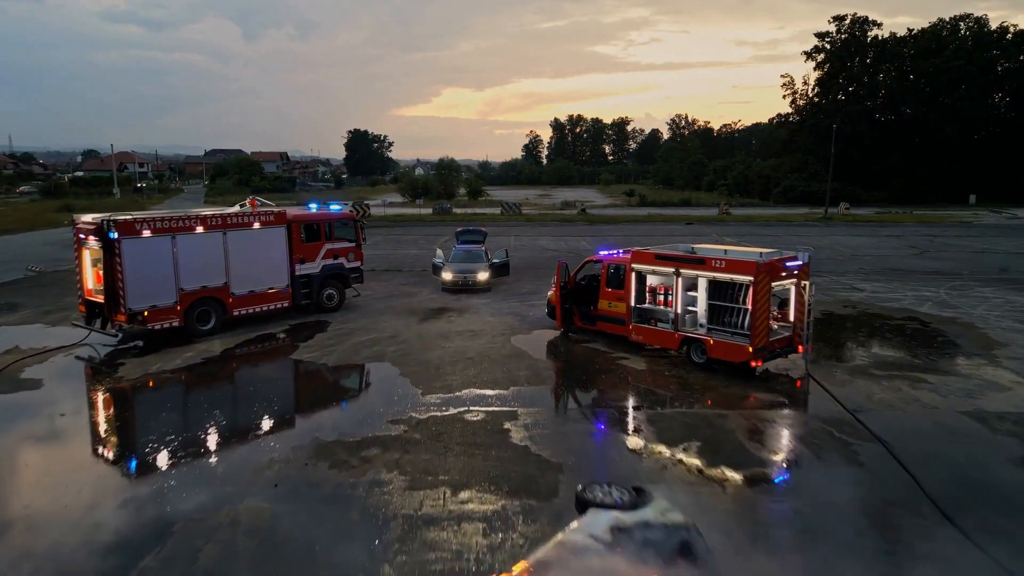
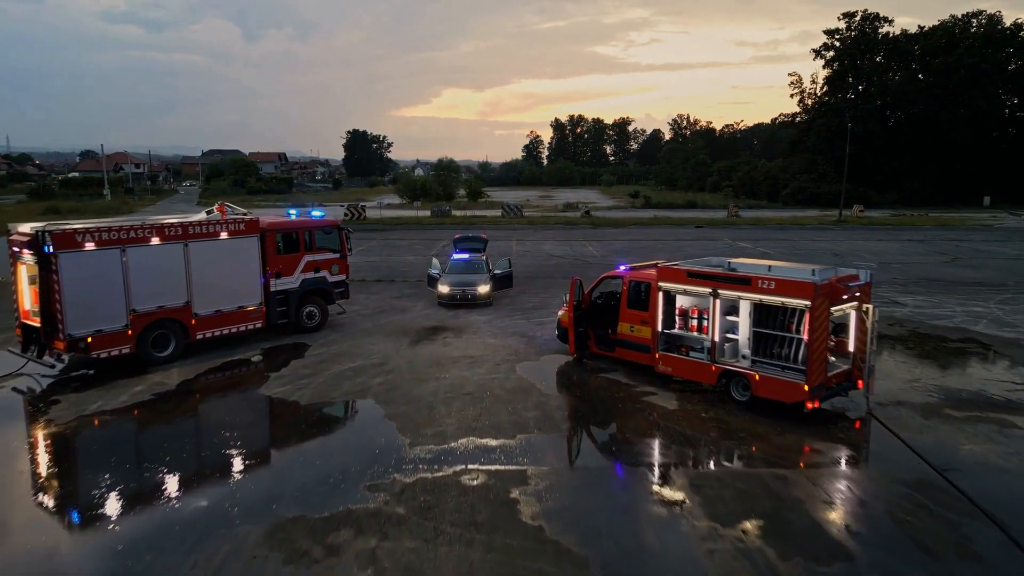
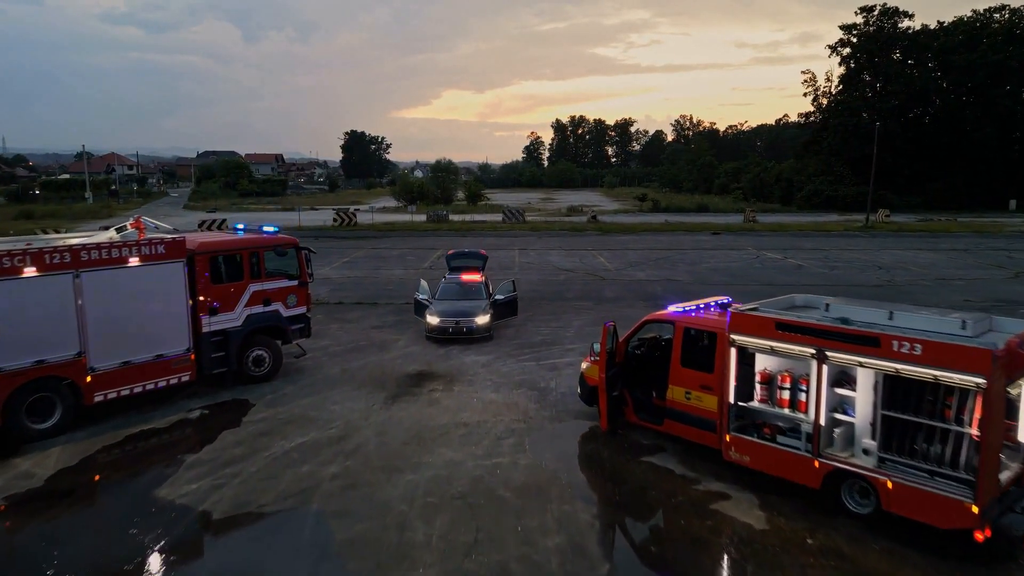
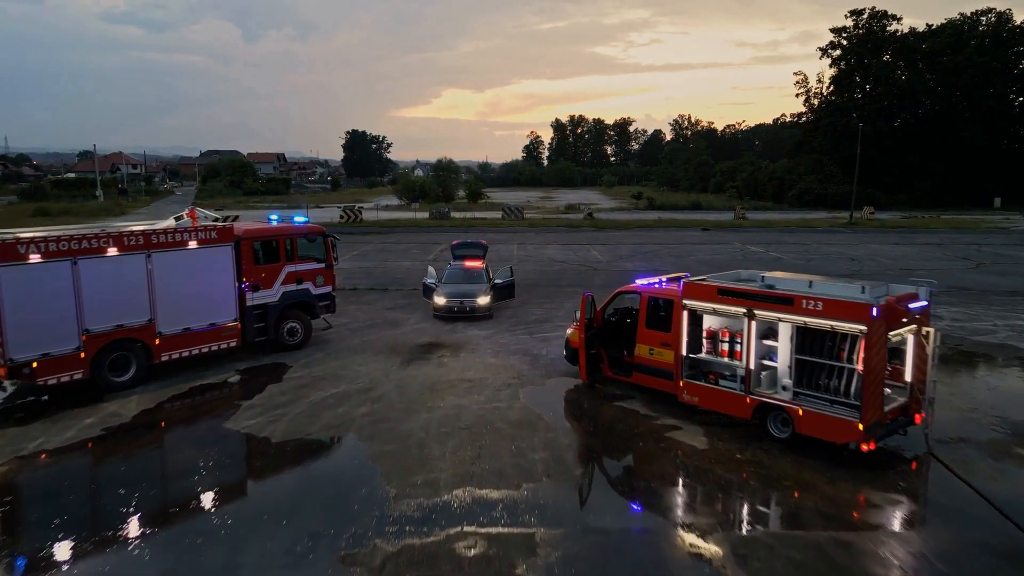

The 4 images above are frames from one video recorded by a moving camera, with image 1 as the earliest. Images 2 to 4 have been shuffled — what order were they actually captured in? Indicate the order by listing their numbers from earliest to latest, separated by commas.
2, 4, 3
